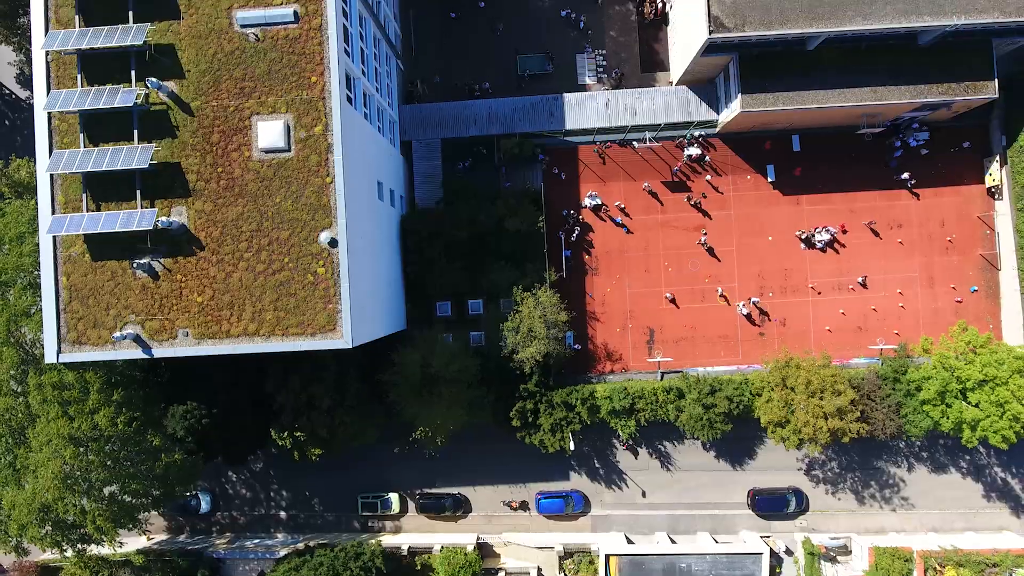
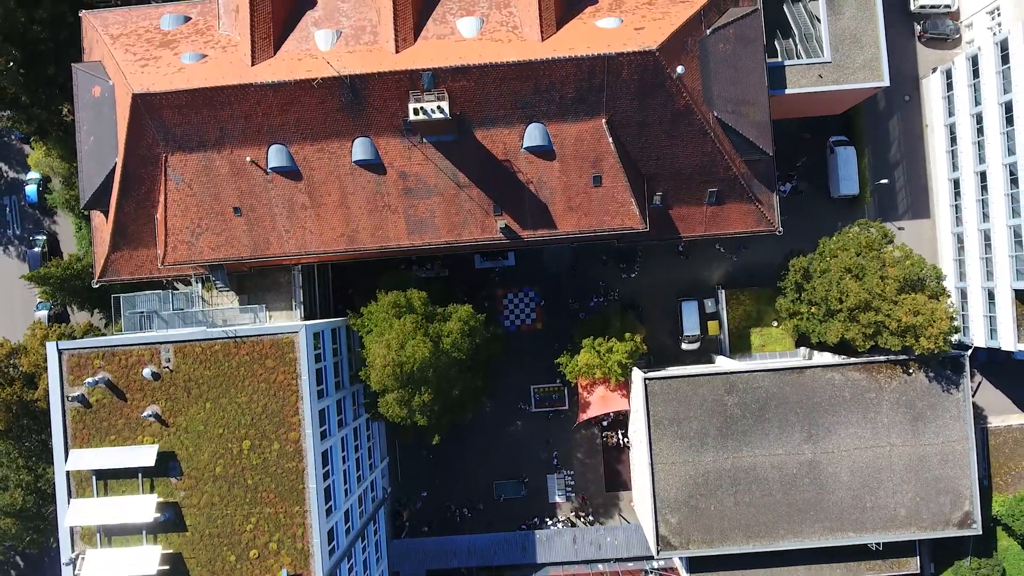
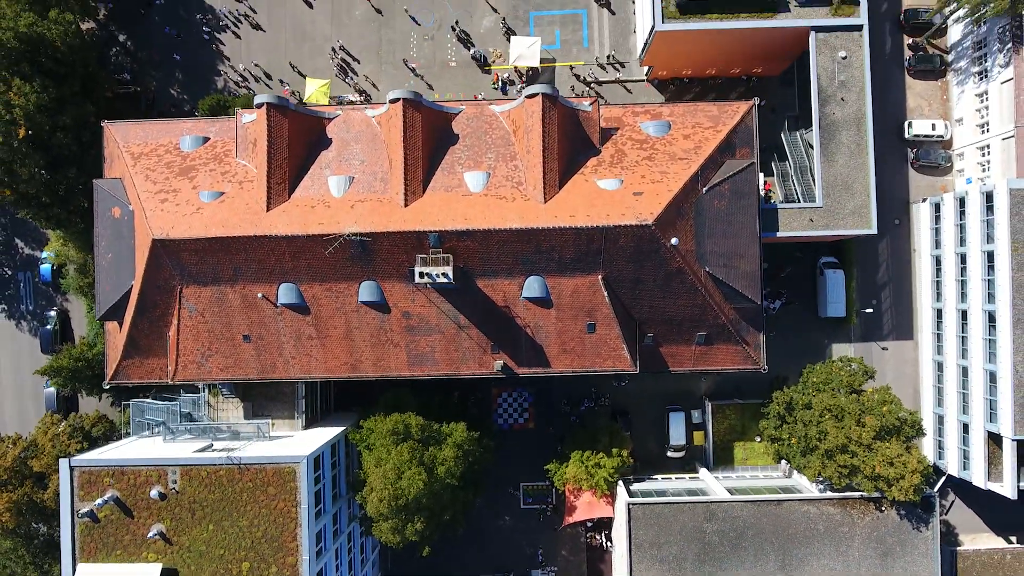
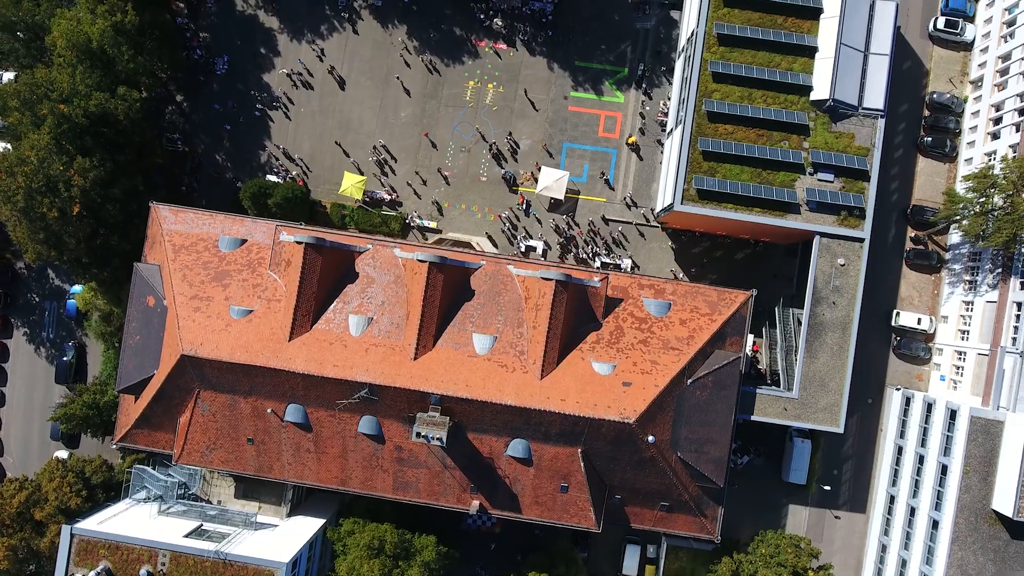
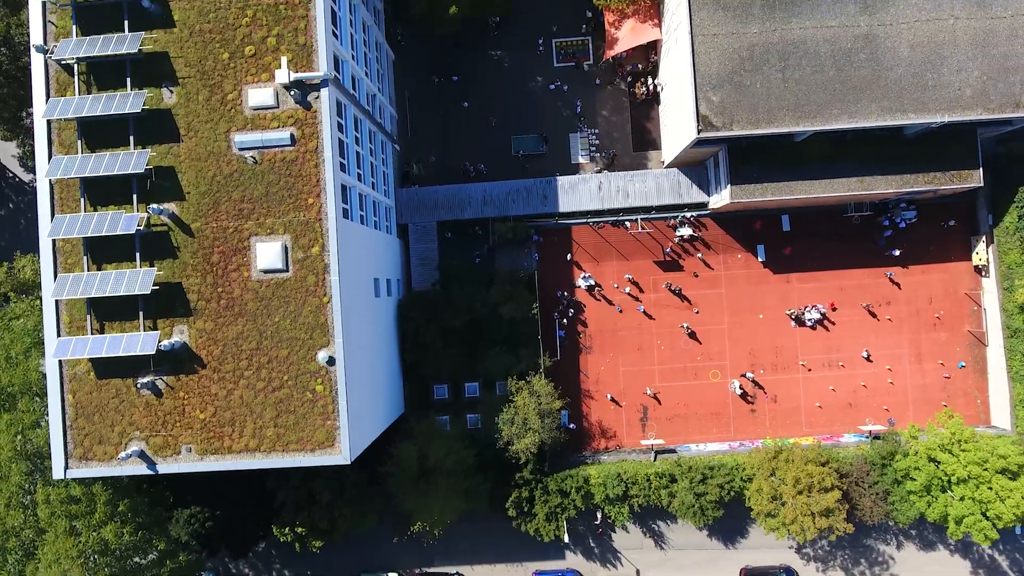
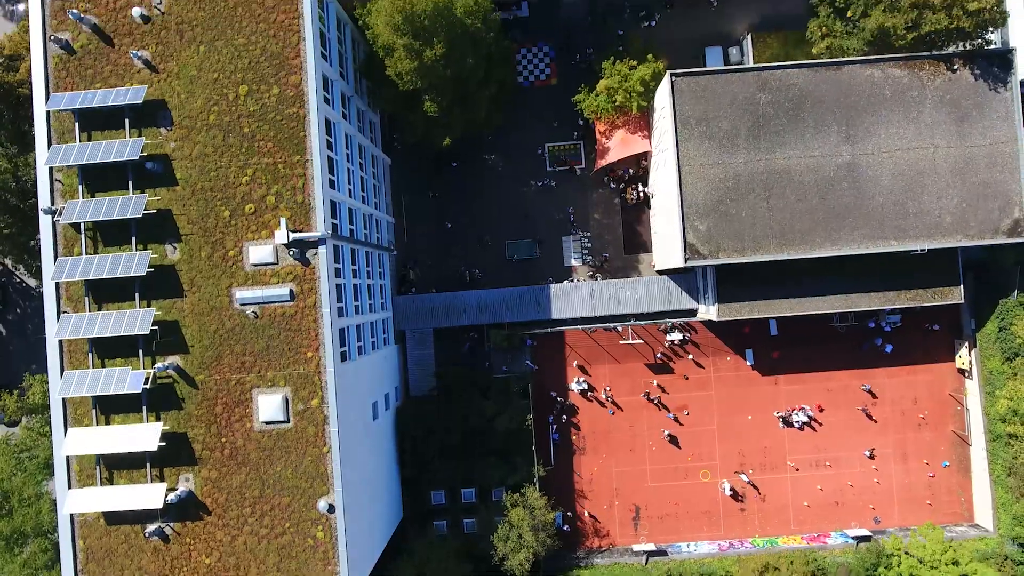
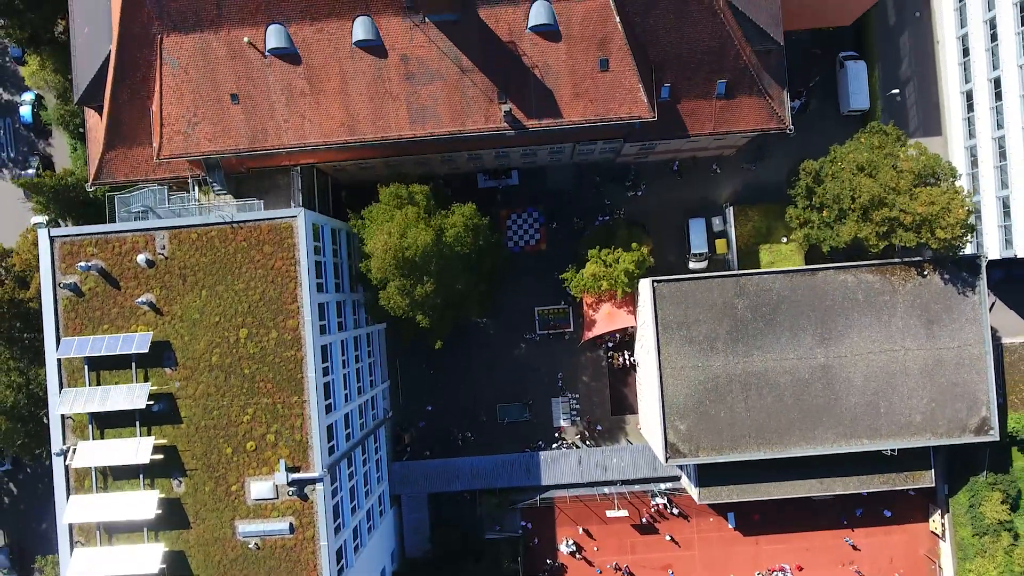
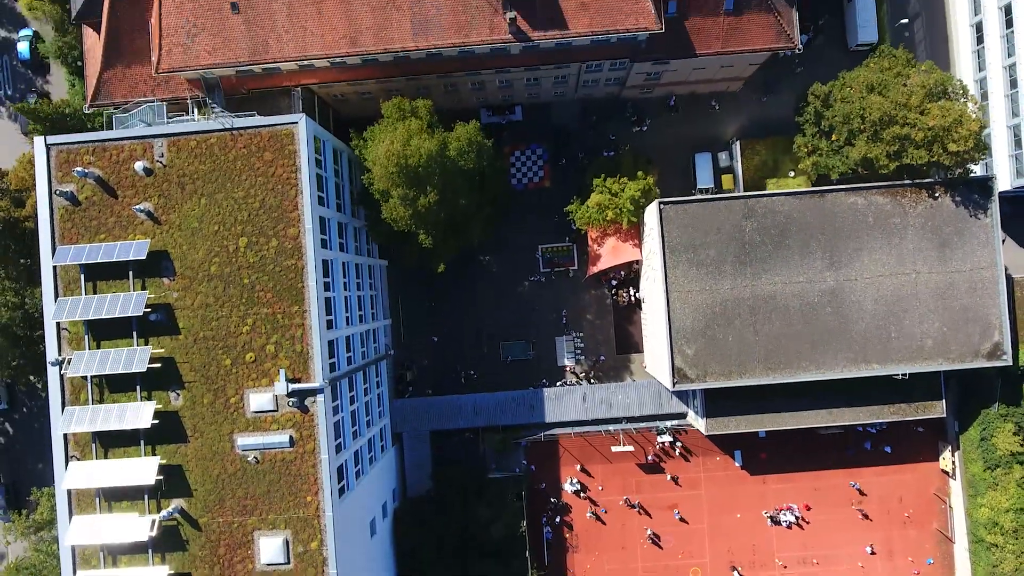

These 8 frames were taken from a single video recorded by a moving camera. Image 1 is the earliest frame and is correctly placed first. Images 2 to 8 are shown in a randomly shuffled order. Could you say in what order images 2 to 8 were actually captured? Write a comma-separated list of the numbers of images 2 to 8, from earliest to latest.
5, 6, 8, 7, 2, 3, 4
